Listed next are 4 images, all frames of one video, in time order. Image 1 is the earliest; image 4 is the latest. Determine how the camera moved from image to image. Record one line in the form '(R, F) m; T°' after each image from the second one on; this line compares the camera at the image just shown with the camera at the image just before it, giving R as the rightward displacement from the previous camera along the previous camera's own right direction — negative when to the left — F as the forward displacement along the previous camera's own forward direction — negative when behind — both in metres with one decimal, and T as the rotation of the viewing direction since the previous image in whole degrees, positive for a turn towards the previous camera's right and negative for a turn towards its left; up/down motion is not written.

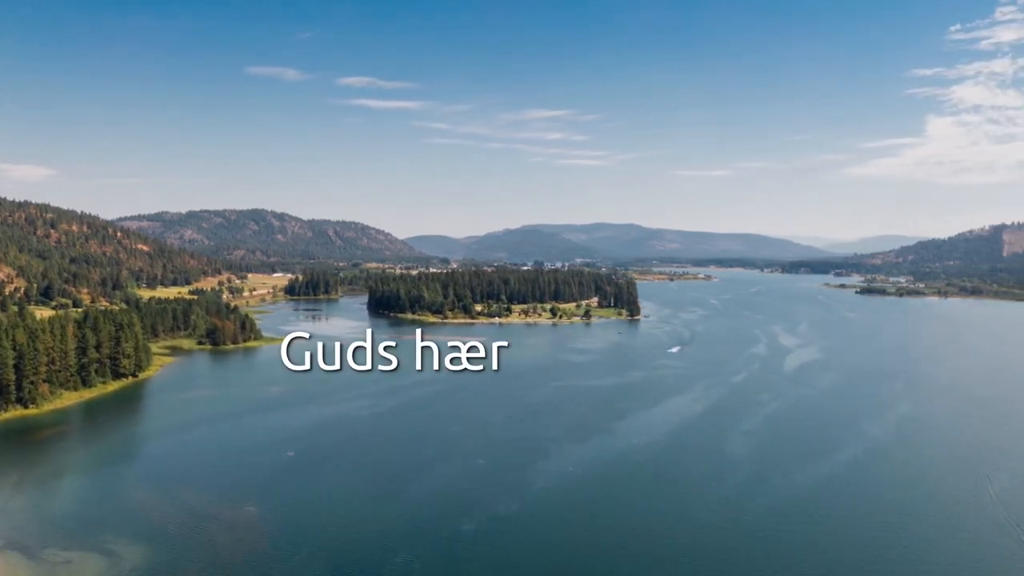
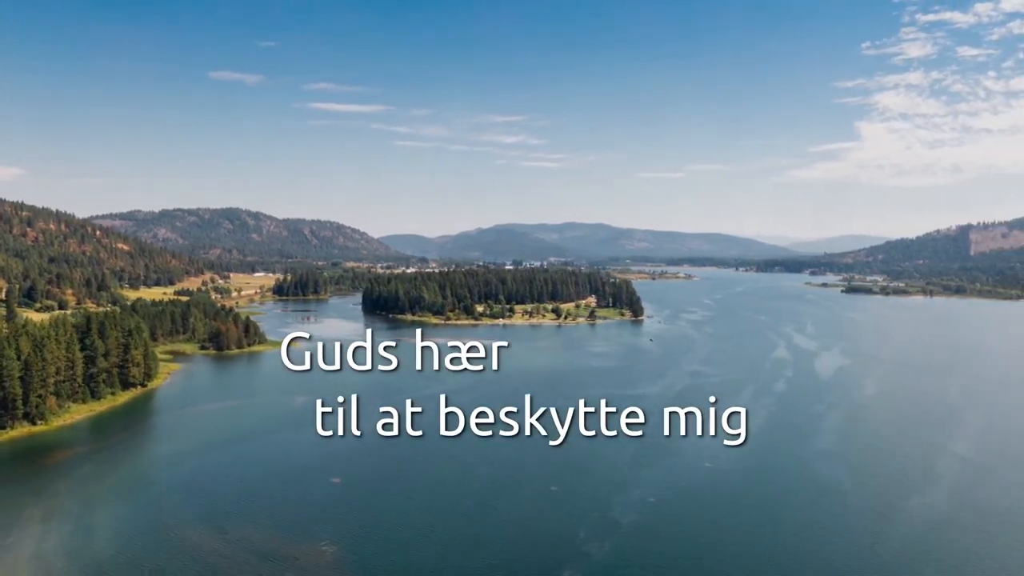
(-1.9, +1.9) m; +1°
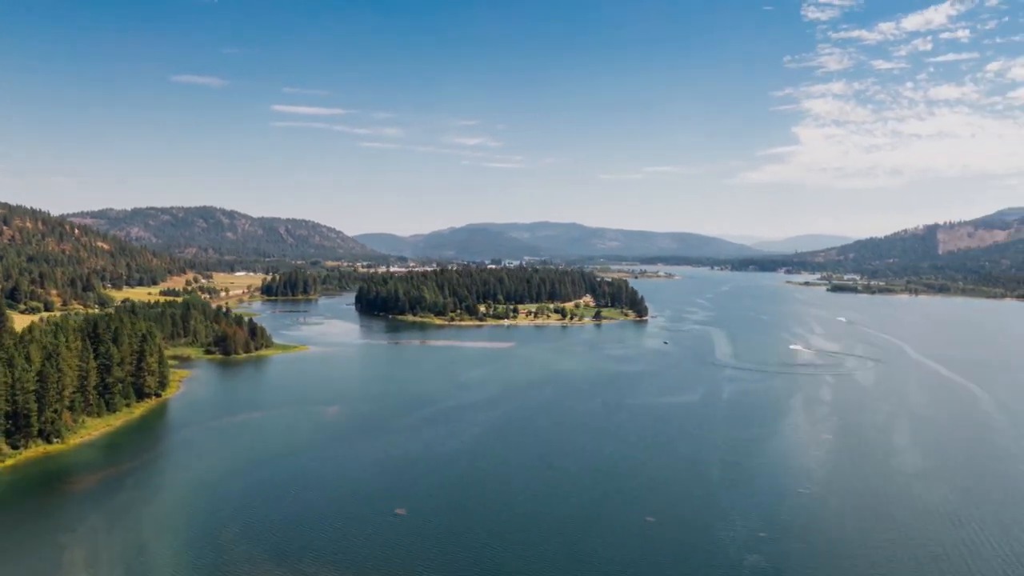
(-2.2, +2.0) m; +1°
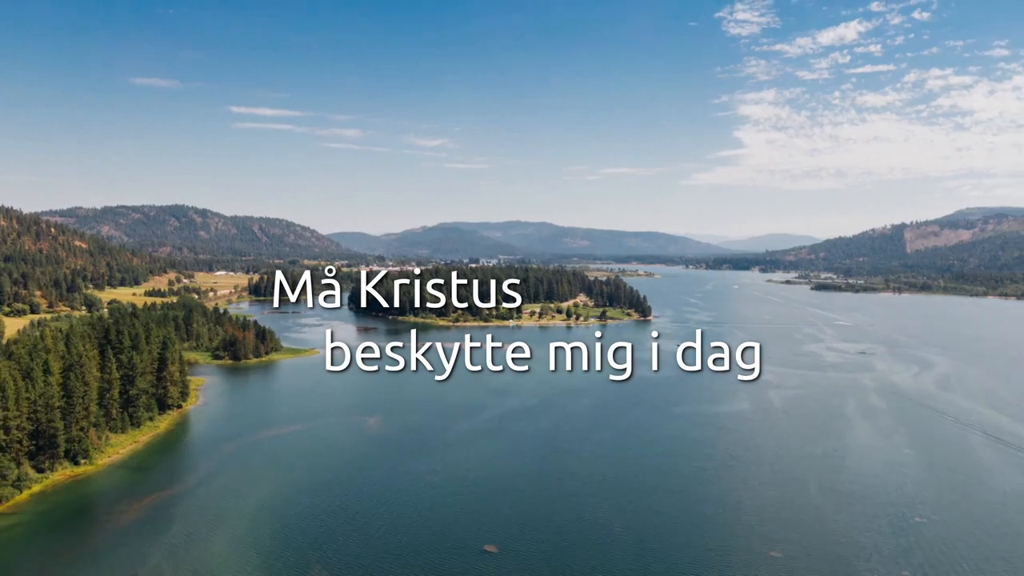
(-2.3, +1.8) m; +1°
